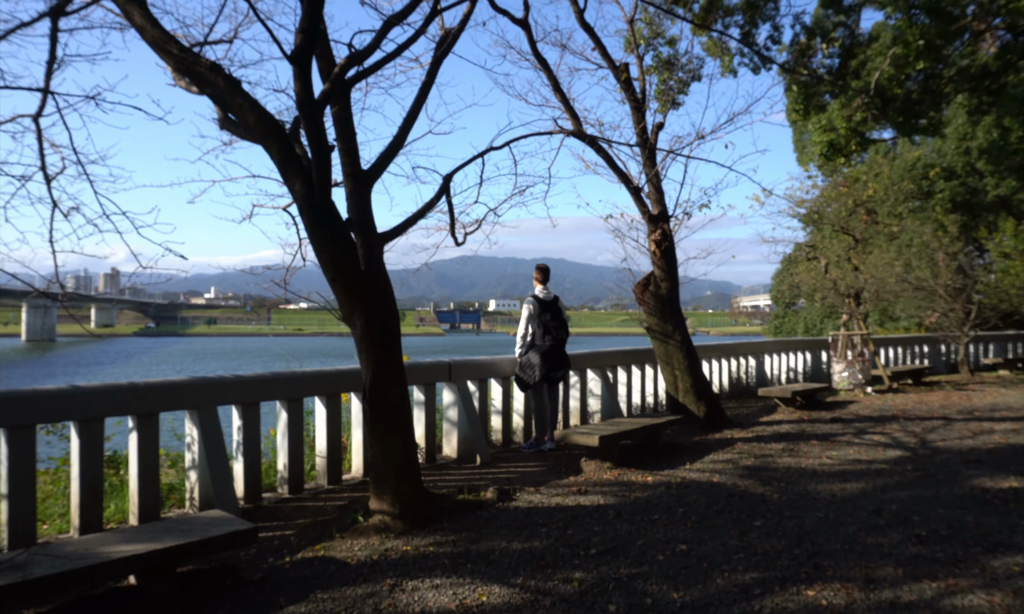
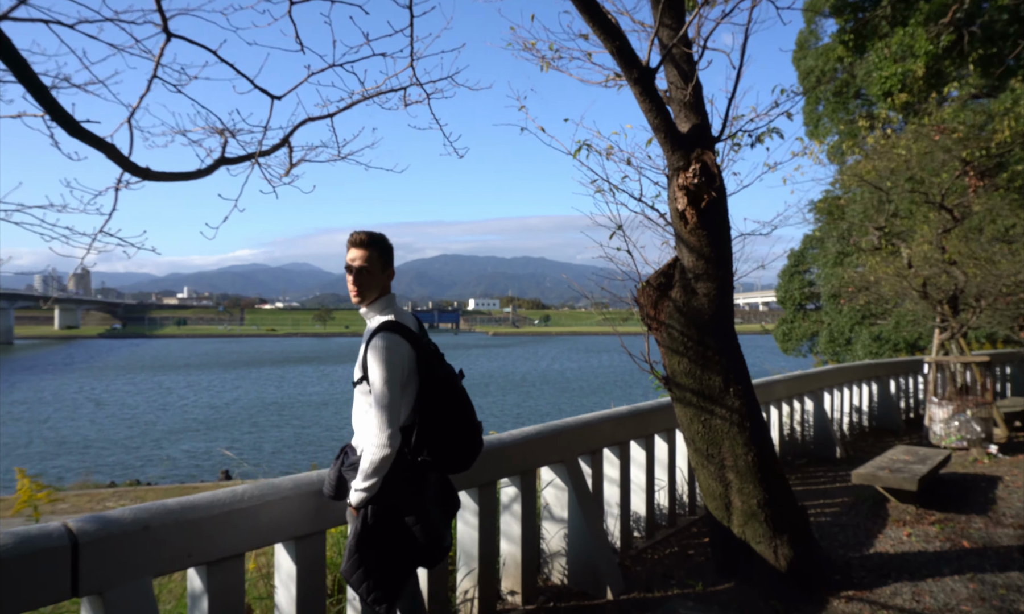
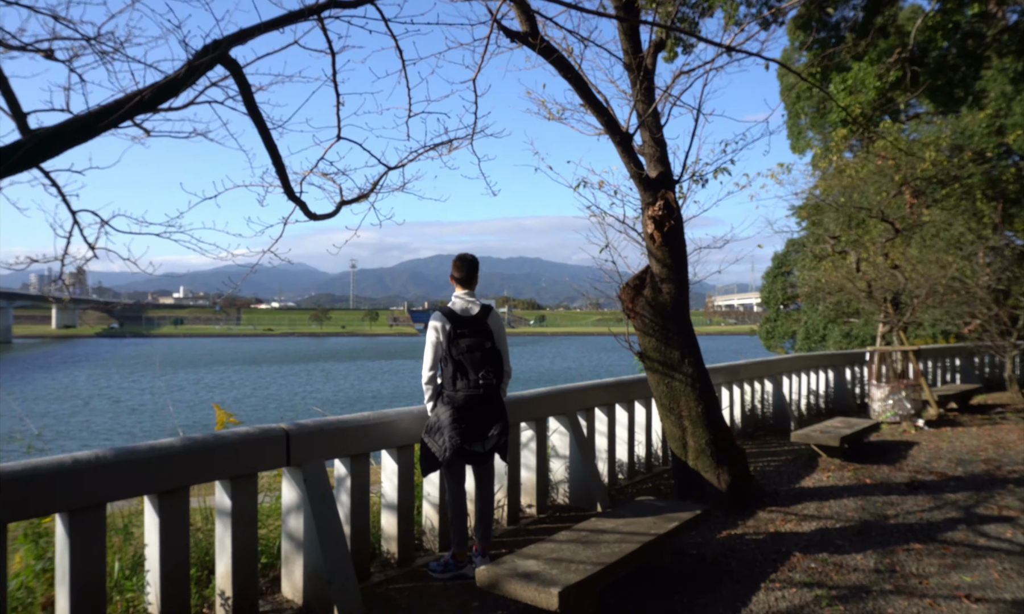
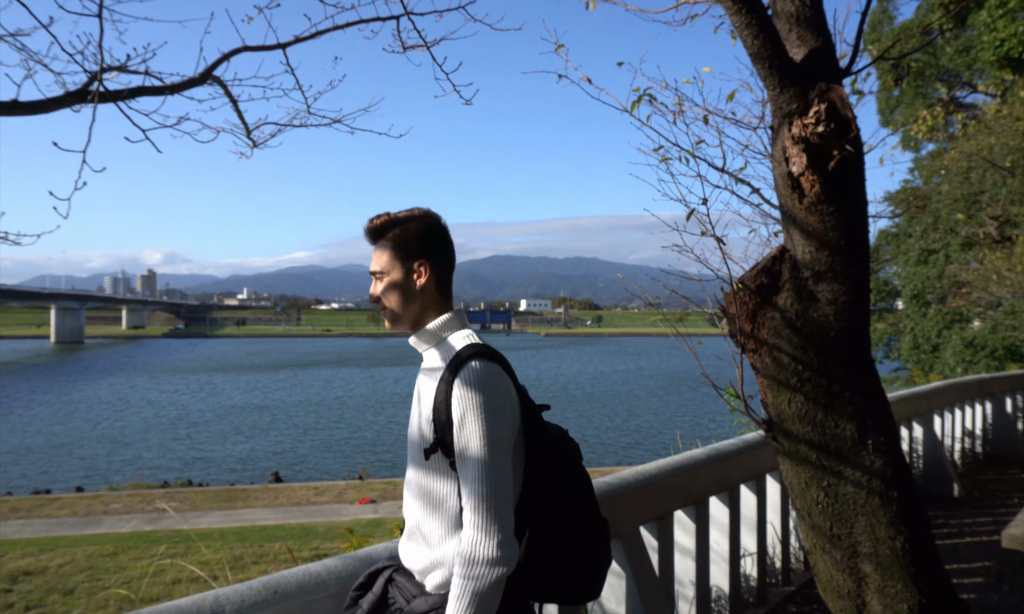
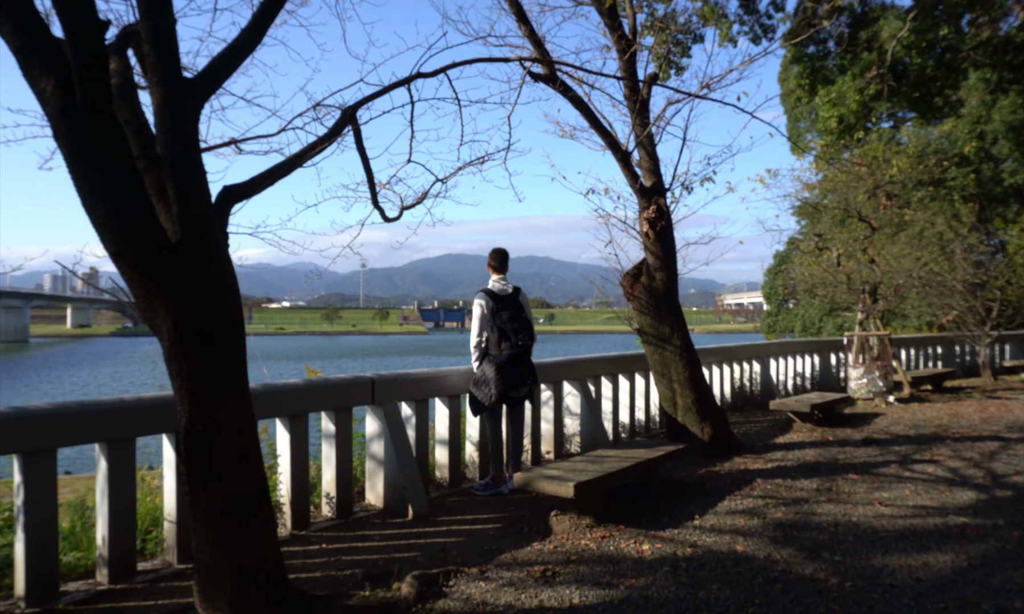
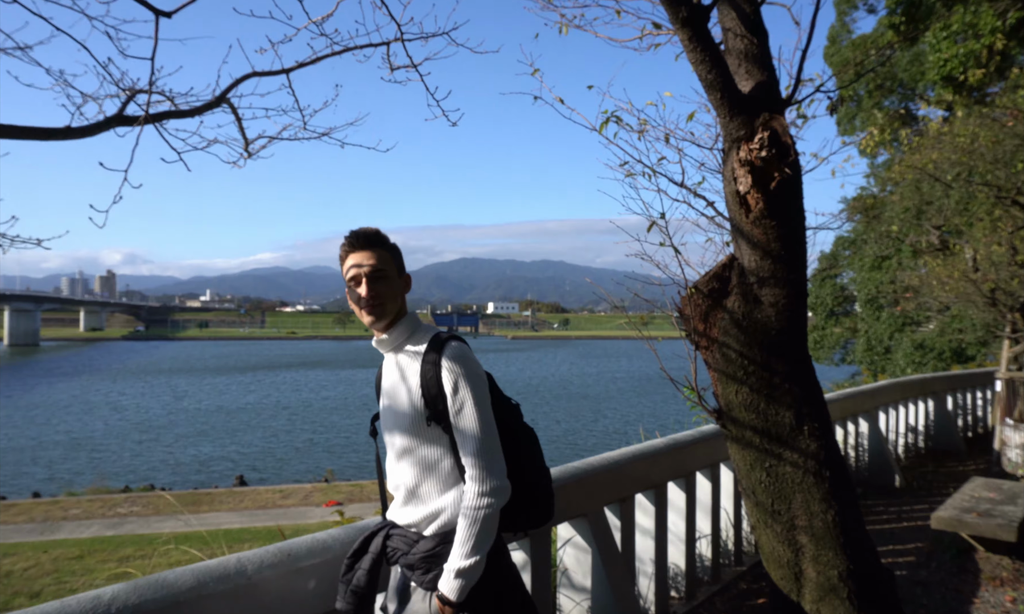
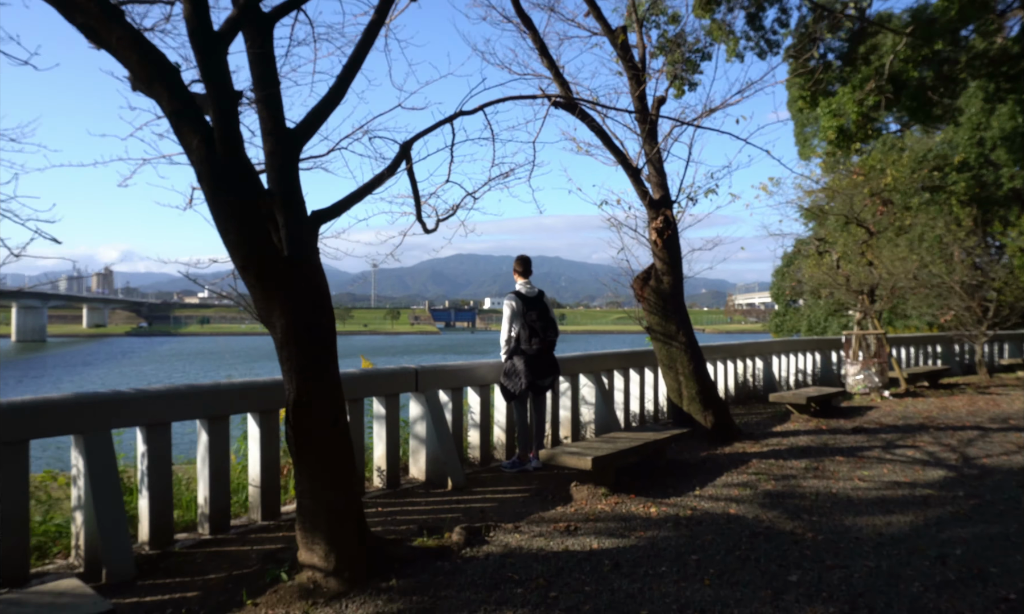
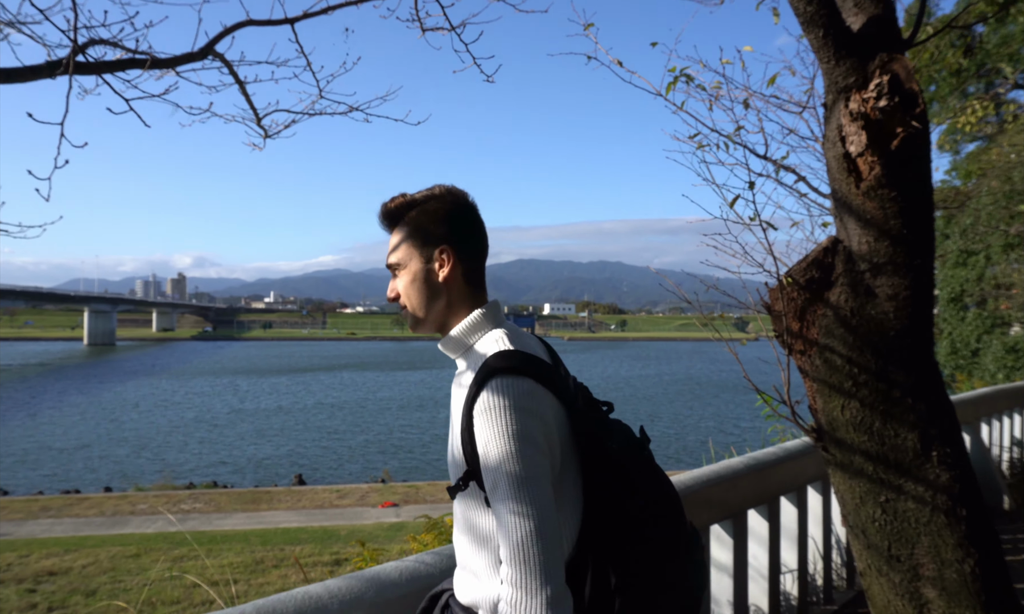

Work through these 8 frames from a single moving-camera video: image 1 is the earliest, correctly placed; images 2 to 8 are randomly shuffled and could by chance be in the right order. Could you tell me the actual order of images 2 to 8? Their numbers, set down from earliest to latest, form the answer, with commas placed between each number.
7, 5, 3, 2, 6, 4, 8
